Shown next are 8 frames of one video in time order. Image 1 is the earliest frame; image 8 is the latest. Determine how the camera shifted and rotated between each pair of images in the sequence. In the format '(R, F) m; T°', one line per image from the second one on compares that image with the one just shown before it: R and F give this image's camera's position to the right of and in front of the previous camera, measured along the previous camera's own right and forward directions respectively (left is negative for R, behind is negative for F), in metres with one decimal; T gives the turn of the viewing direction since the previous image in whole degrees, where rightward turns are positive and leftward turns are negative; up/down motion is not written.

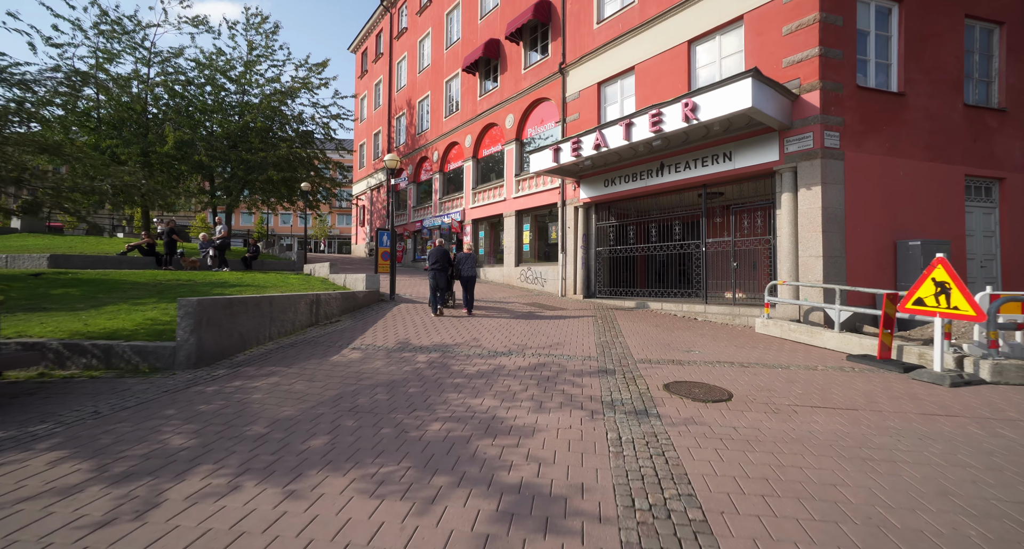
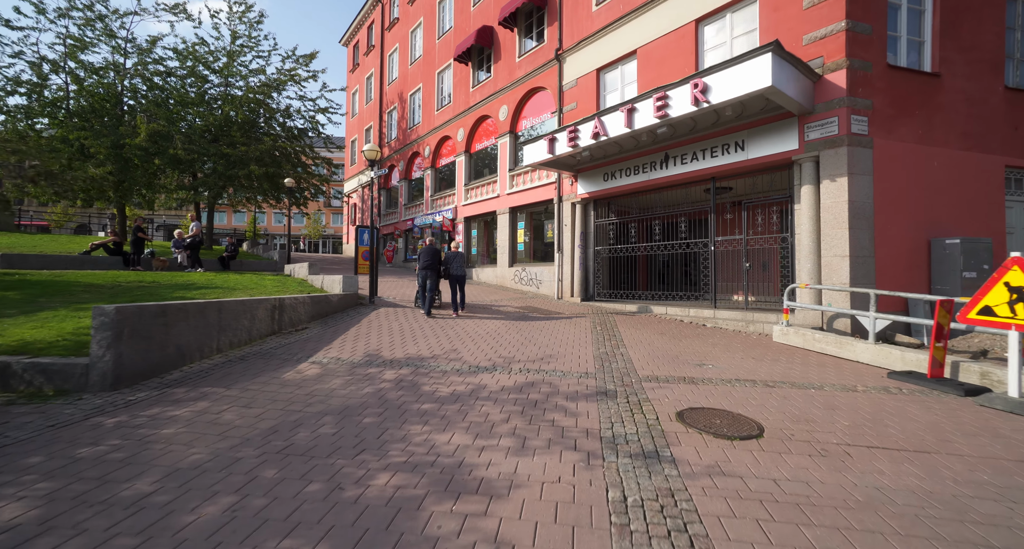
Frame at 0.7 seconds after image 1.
(+0.2, +1.0) m; 0°
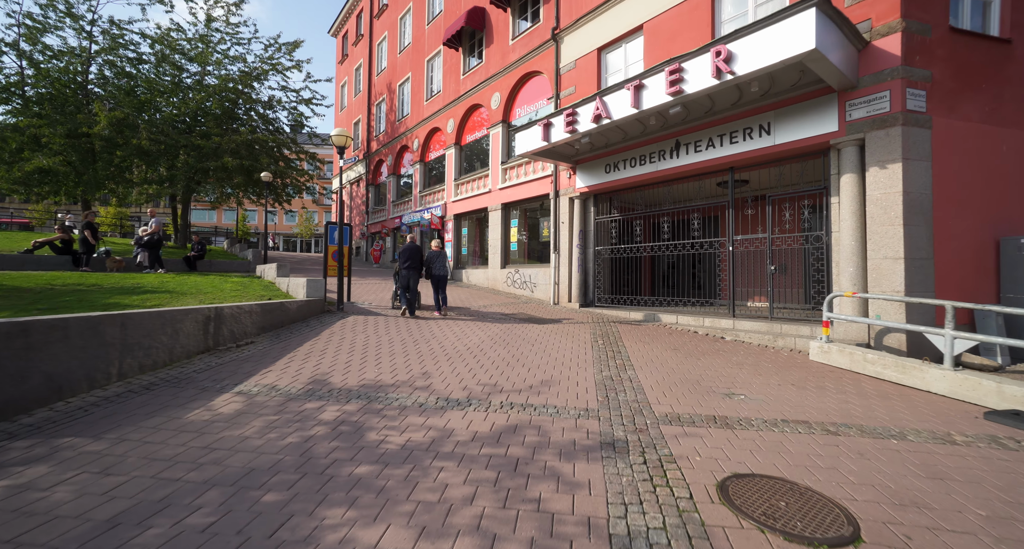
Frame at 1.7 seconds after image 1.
(+0.2, +1.3) m; 0°
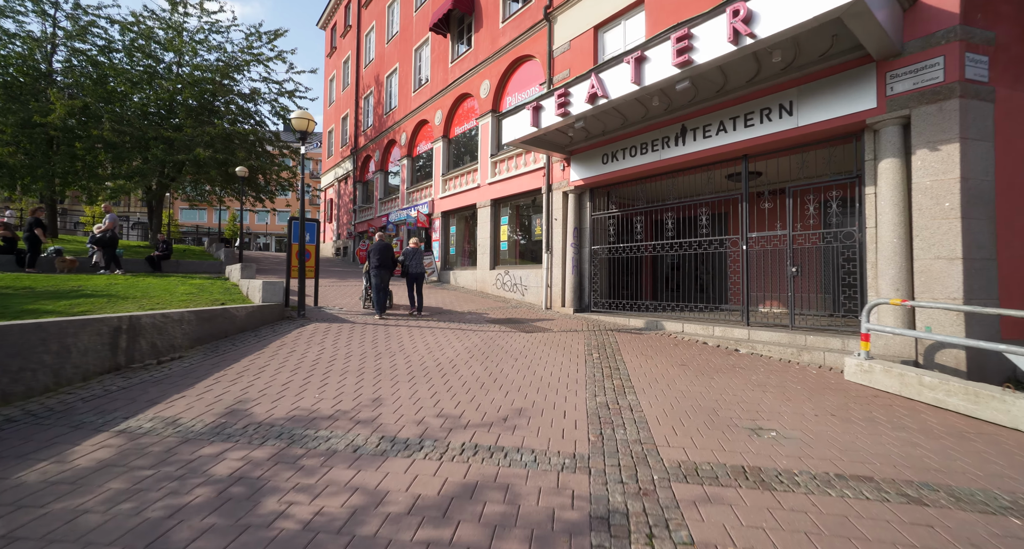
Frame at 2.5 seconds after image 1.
(+0.3, +1.1) m; 0°
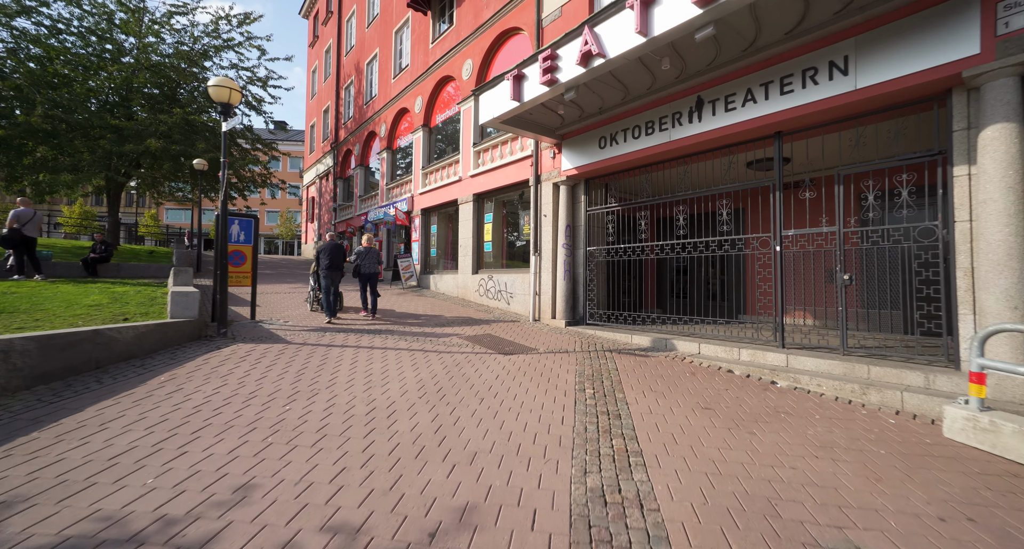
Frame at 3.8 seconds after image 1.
(+0.4, +1.7) m; 0°
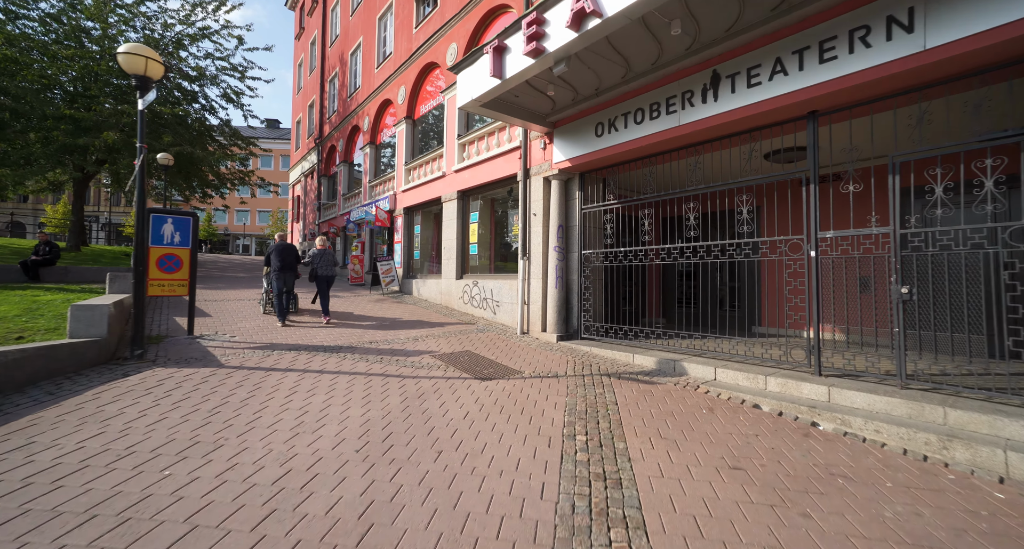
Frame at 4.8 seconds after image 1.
(+0.3, +1.2) m; 0°
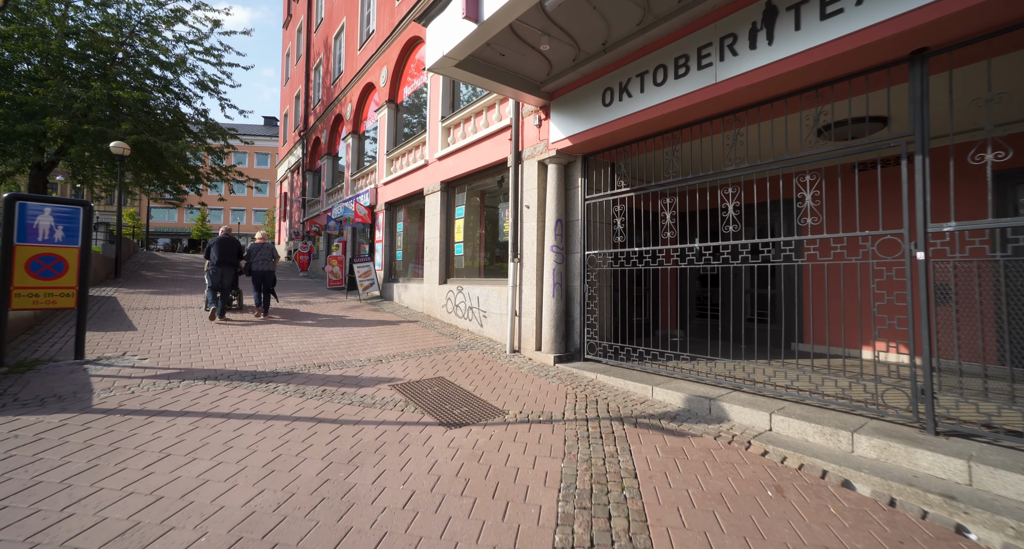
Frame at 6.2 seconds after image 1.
(+0.3, +1.6) m; 0°
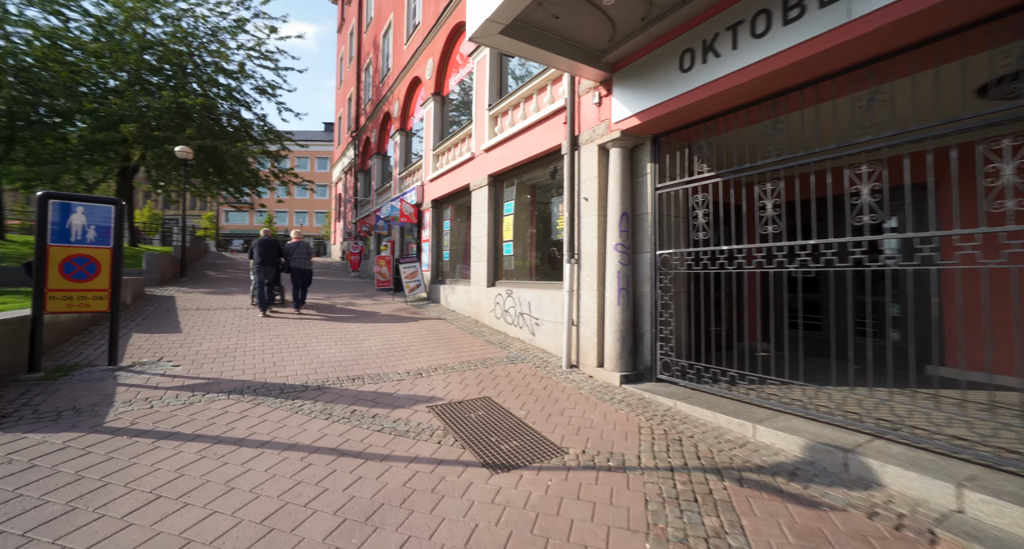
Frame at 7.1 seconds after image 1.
(-0.1, +0.9) m; -7°
